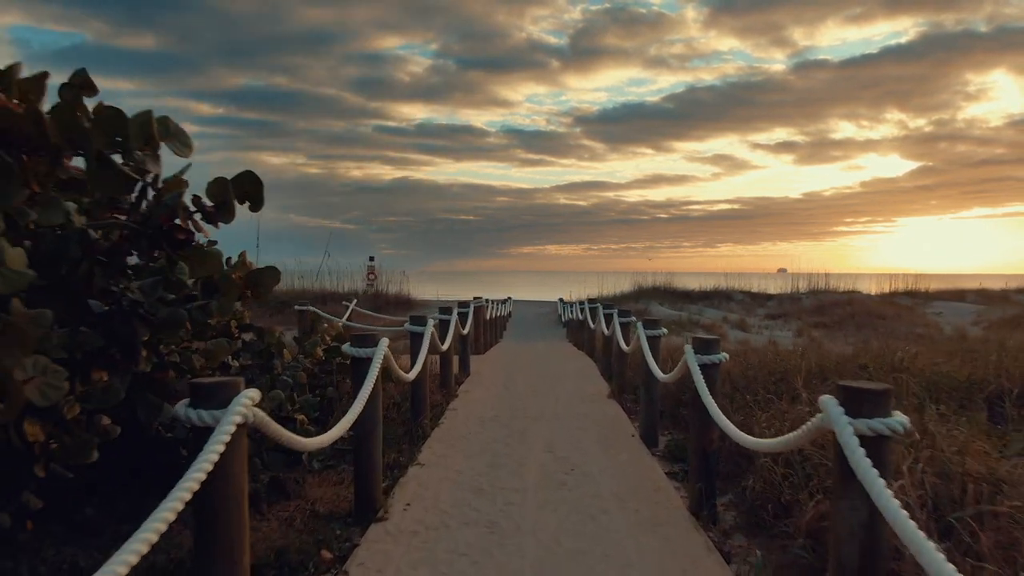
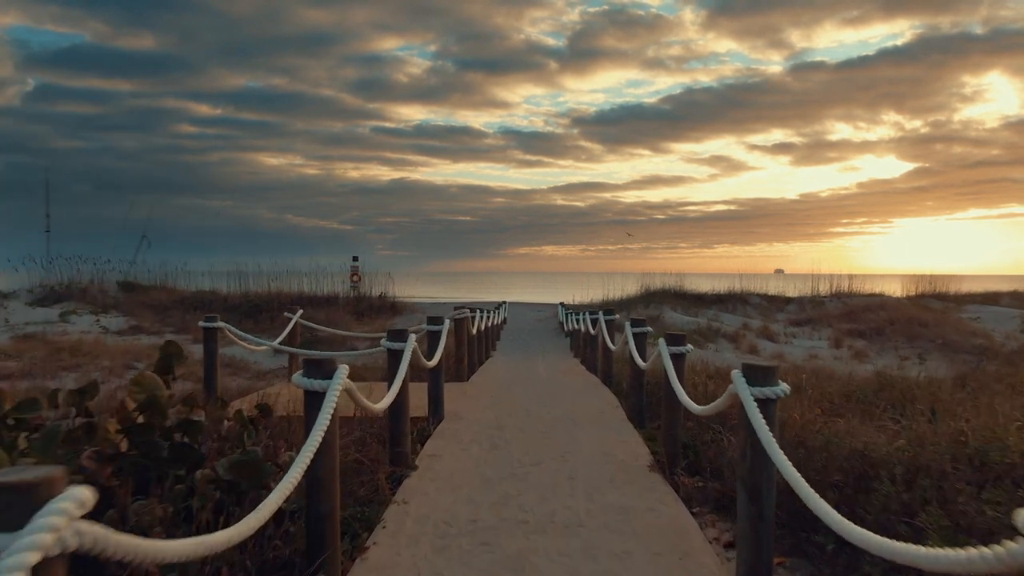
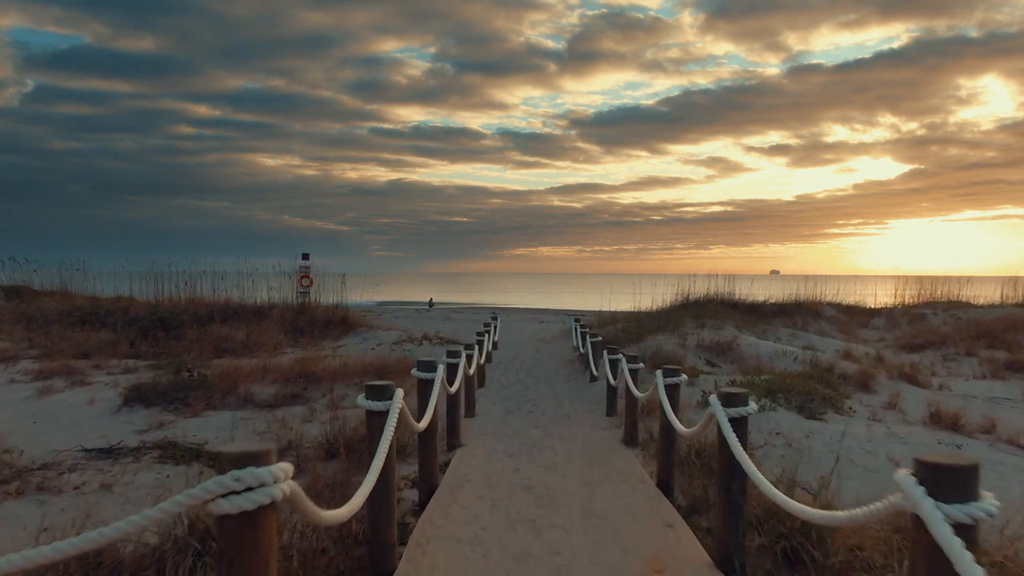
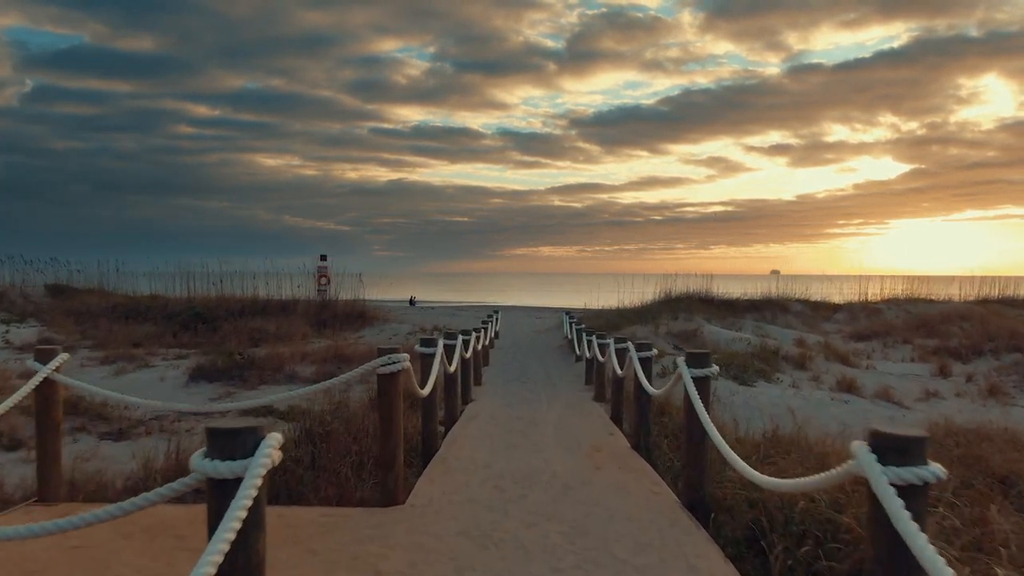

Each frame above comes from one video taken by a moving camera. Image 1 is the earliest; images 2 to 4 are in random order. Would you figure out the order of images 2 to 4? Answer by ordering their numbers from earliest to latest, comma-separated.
2, 4, 3
